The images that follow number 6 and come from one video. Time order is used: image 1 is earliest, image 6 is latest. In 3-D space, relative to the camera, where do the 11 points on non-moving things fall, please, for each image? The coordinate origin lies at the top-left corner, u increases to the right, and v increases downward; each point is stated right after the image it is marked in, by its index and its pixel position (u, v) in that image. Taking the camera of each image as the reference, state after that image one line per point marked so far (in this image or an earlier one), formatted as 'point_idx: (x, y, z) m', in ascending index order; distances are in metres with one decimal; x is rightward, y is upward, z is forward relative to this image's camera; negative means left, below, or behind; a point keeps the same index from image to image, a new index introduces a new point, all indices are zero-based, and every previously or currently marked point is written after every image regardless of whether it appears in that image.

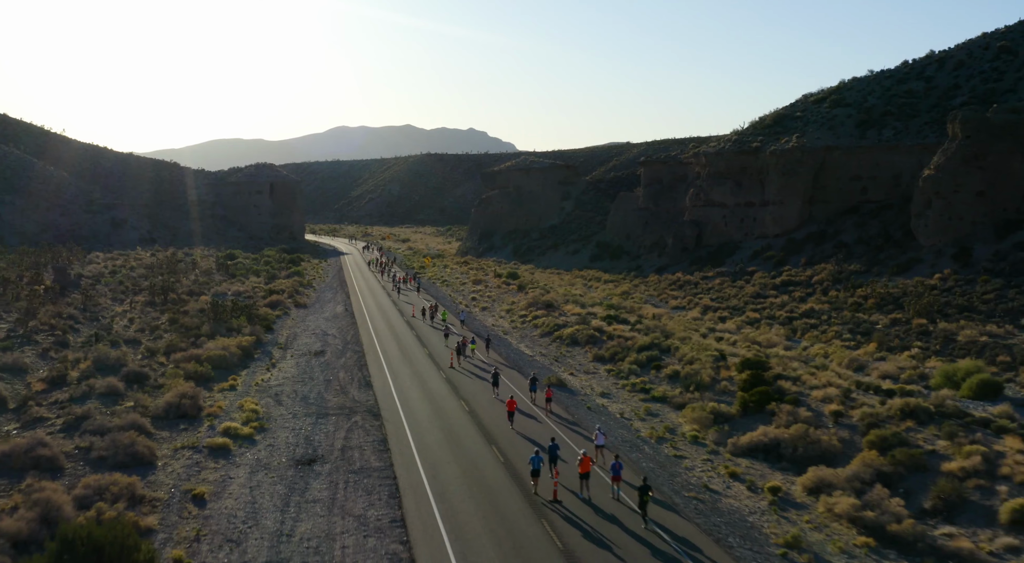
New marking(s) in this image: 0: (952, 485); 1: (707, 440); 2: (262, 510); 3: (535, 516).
0: (+8.4, -3.8, +13.1) m
1: (+4.6, -3.7, +16.3) m
2: (-4.4, -3.9, +12.1) m
3: (+0.4, -3.9, +11.7) m
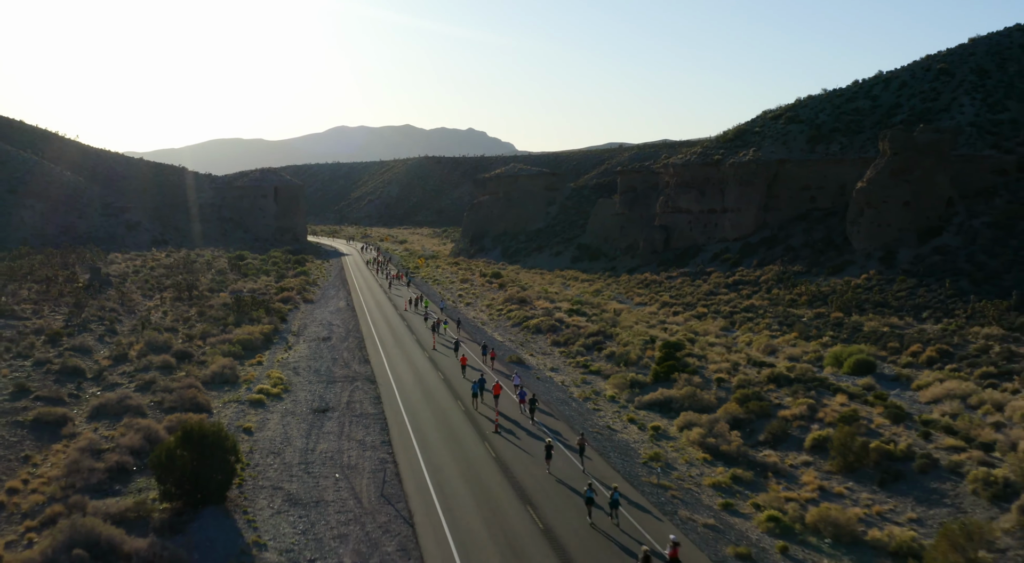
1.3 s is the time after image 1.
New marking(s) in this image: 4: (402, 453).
0: (+7.2, -3.7, +18.4) m
1: (+3.4, -3.7, +21.7) m
2: (-5.5, -3.9, +17.4) m
3: (-0.8, -3.9, +17.0) m
4: (-2.6, -4.0, +16.1) m
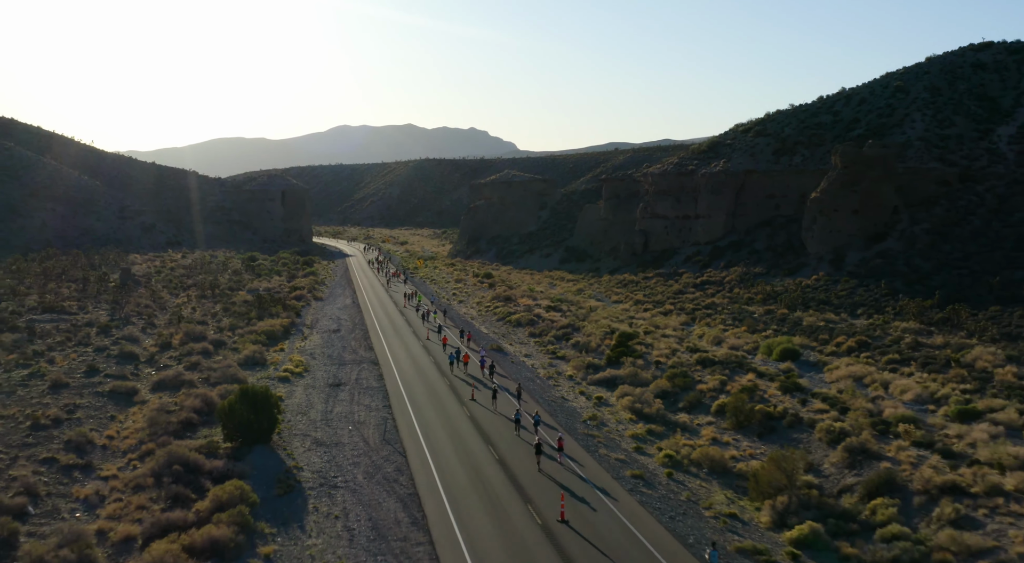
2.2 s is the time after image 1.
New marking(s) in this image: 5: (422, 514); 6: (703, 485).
0: (+6.3, -3.8, +23.5) m
1: (+2.6, -3.7, +26.7) m
2: (-6.4, -3.9, +22.5) m
3: (-1.7, -3.9, +22.0) m
4: (-3.5, -4.0, +21.2) m
5: (-1.9, -4.9, +14.6) m
6: (+4.7, -5.0, +16.9) m
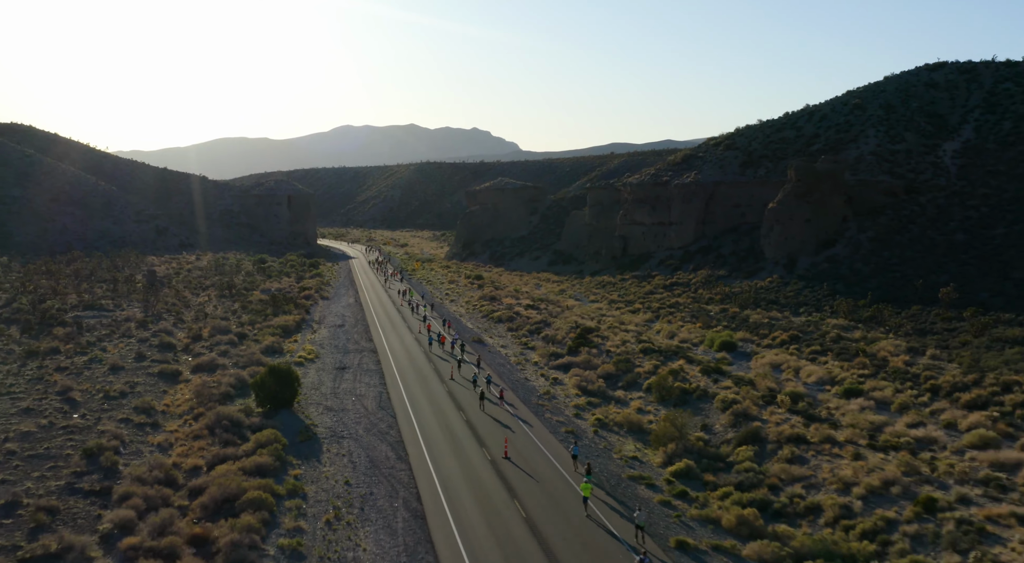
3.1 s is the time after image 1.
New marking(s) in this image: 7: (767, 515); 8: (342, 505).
0: (+5.1, -3.9, +29.0) m
1: (+1.4, -3.8, +32.2) m
2: (-7.6, -4.0, +28.0) m
3: (-2.9, -4.0, +27.5) m
4: (-4.7, -4.1, +26.7) m
5: (-3.1, -5.0, +20.1) m
6: (+3.5, -5.1, +22.4) m
7: (+6.4, -5.8, +17.2) m
8: (-4.1, -5.4, +16.7) m
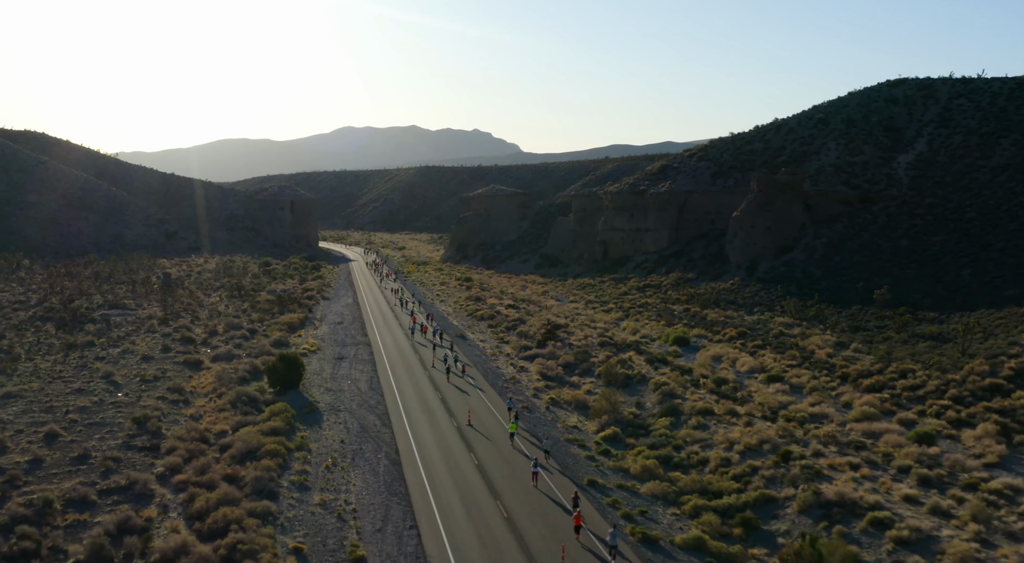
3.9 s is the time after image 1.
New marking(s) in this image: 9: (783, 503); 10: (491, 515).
0: (+3.8, -4.0, +33.9) m
1: (+0.1, -3.9, +37.2) m
2: (-9.0, -4.1, +33.0) m
3: (-4.2, -4.1, +32.5) m
4: (-6.0, -4.2, +31.7) m
5: (-4.5, -5.1, +25.1) m
6: (+2.2, -5.3, +27.4) m
7: (+5.0, -5.9, +22.2) m
8: (-5.5, -5.5, +21.7) m
9: (+7.4, -6.1, +18.8) m
10: (-0.6, -6.1, +17.8) m
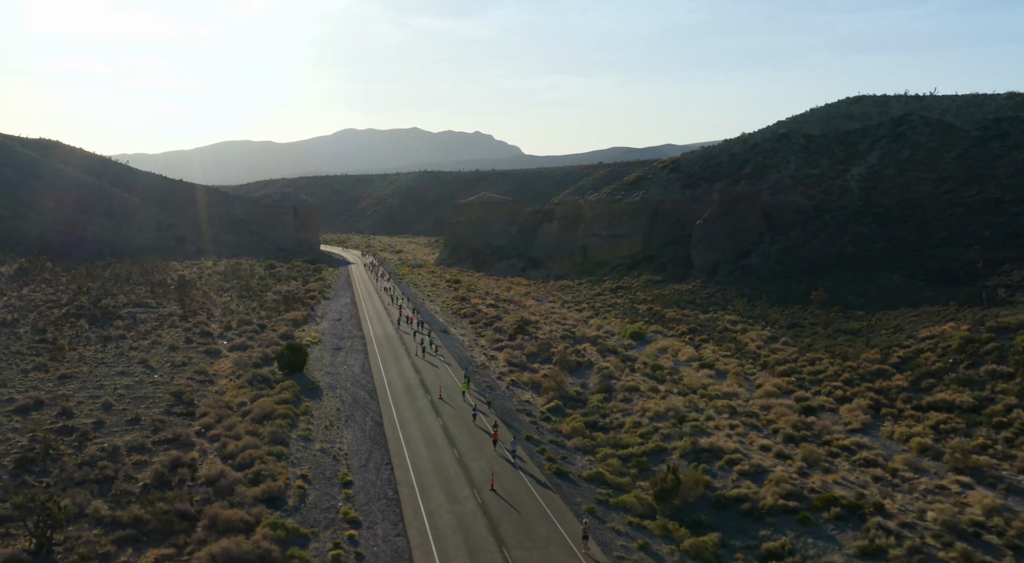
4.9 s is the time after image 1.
0: (+2.2, -4.1, +39.9) m
1: (-1.6, -4.1, +43.2) m
2: (-10.6, -4.2, +39.0) m
3: (-5.9, -4.2, +38.6) m
4: (-7.7, -4.3, +37.7) m
5: (-6.1, -5.2, +31.1) m
6: (+0.5, -5.4, +33.4) m
7: (+3.3, -6.0, +28.2) m
8: (-7.2, -5.6, +27.7) m
9: (+5.7, -6.1, +24.8) m
10: (-2.2, -6.1, +23.8) m
